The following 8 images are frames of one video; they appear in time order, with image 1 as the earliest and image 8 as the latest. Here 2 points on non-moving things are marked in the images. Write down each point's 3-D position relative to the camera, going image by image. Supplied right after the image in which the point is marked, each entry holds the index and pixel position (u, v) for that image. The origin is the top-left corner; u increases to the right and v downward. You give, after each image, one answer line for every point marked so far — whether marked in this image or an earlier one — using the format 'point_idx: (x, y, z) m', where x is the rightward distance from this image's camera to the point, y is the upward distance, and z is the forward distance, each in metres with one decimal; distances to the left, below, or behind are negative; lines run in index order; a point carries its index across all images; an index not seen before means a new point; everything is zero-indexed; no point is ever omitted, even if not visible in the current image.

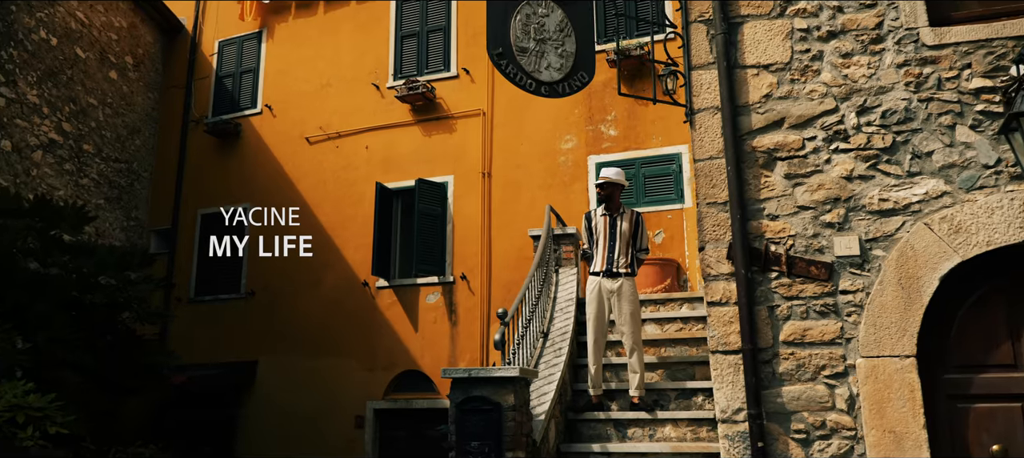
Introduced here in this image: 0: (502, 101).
0: (-0.2, +1.9, +11.6) m
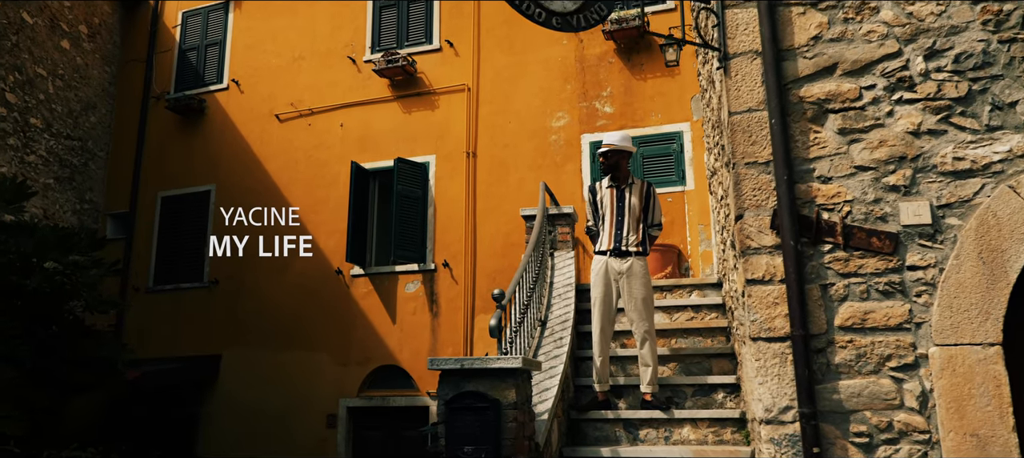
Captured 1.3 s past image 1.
0: (-0.3, +2.1, +10.7) m
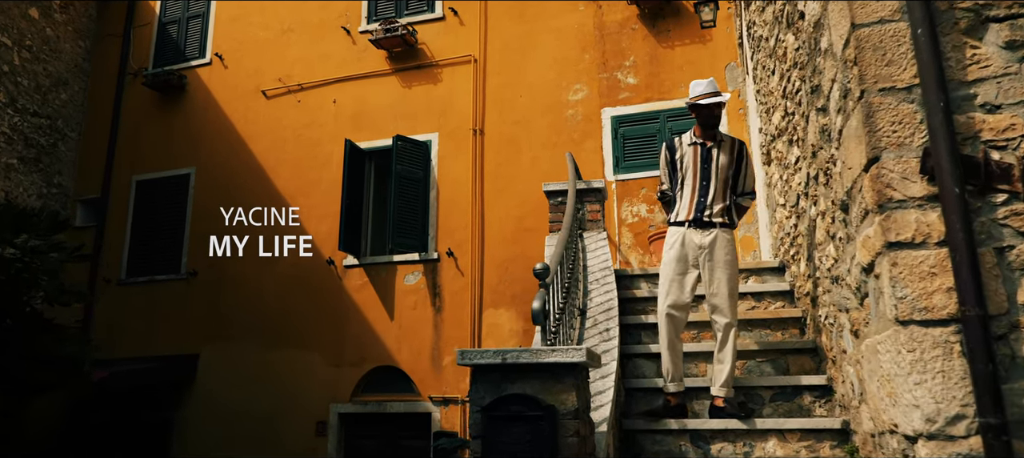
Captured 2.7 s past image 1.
0: (-0.2, +2.2, +9.7) m
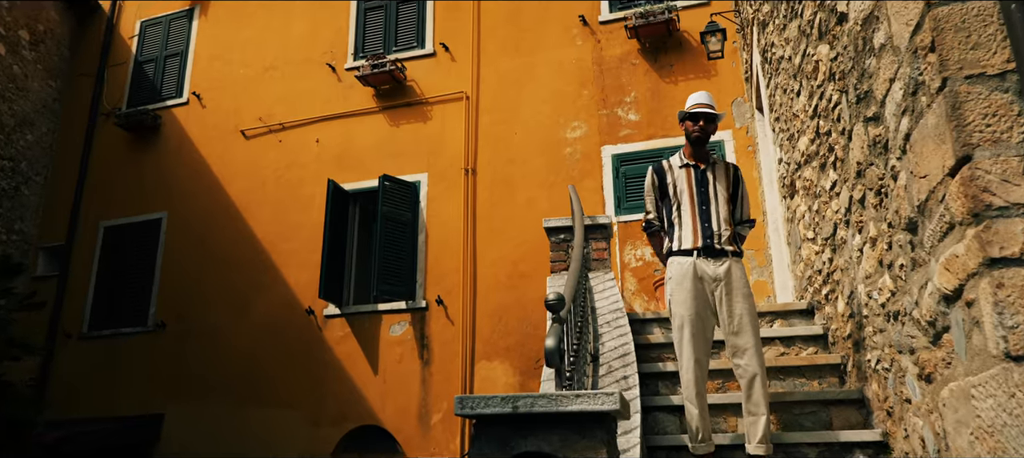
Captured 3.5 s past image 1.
0: (-0.3, +1.7, +9.2) m
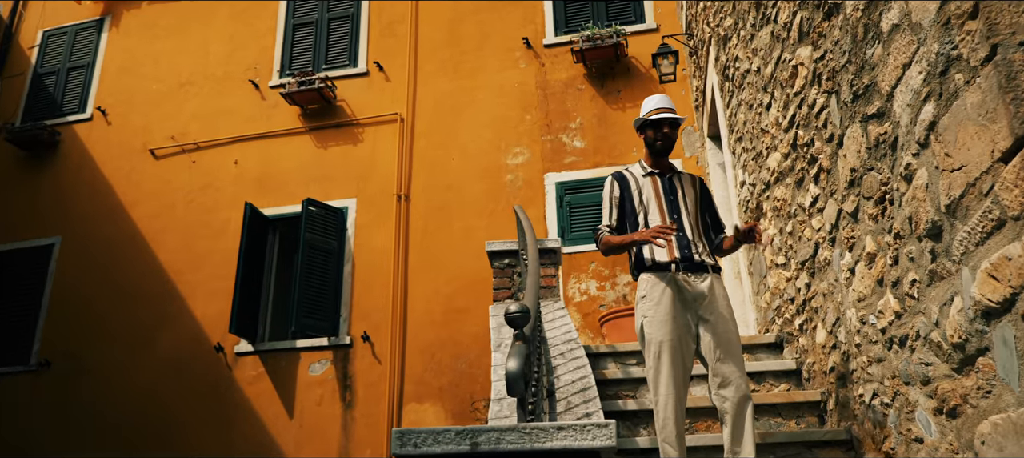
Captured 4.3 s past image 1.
0: (-1.0, +1.4, +8.7) m
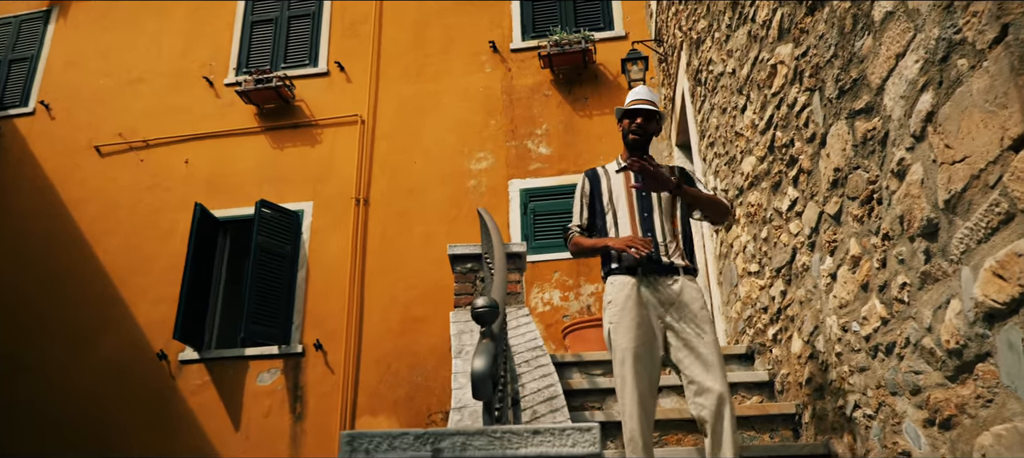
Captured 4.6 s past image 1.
0: (-1.3, +1.3, +8.4) m
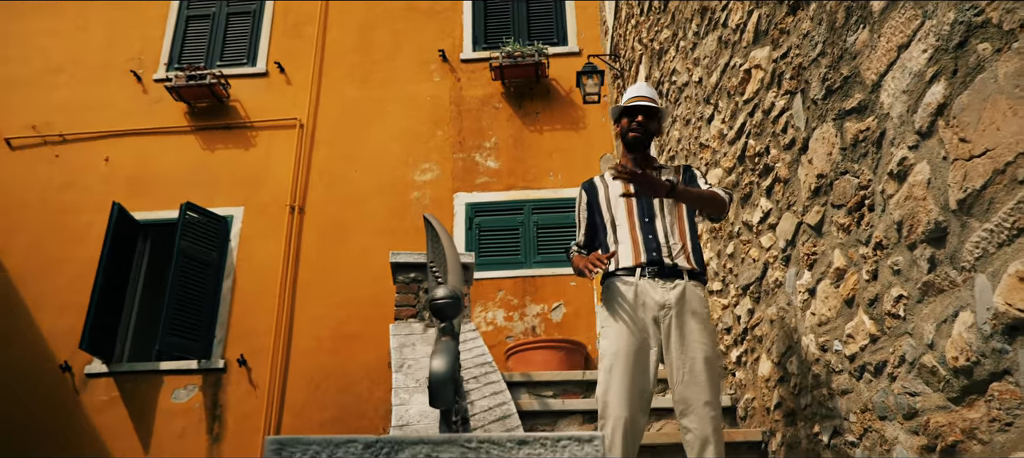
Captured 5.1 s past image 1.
0: (-1.9, +1.2, +8.0) m
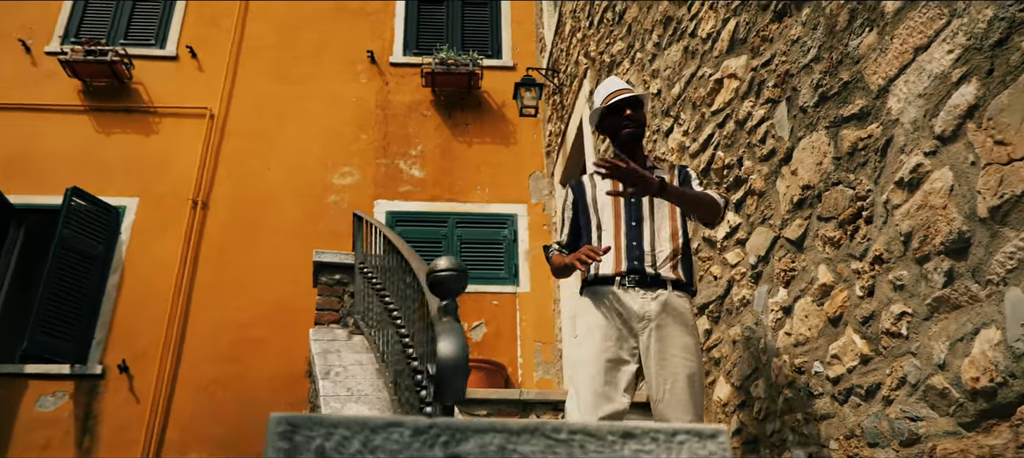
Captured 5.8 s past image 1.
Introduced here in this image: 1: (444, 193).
0: (-2.5, +1.2, +7.4) m
1: (-0.6, +0.3, +7.2) m
